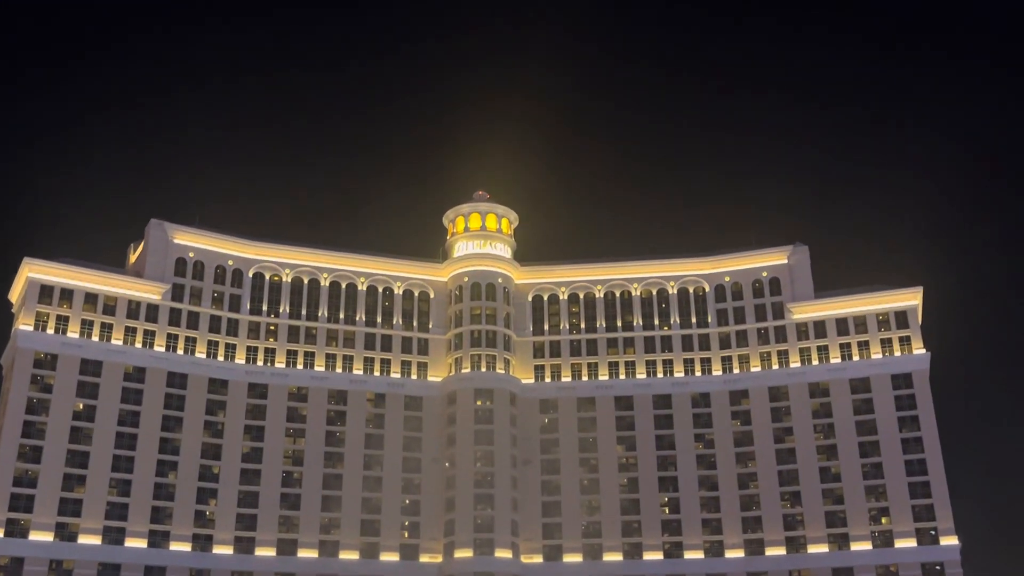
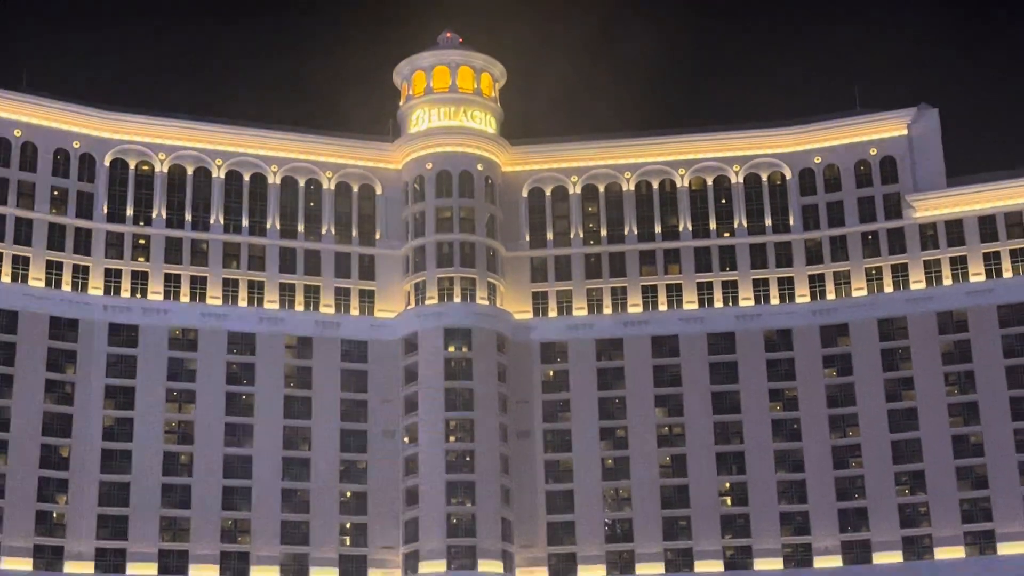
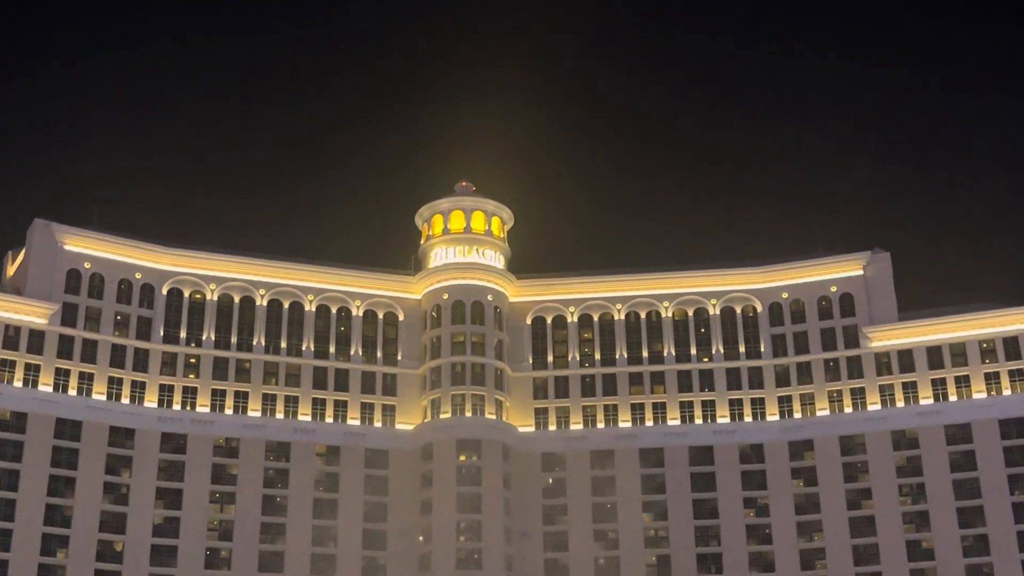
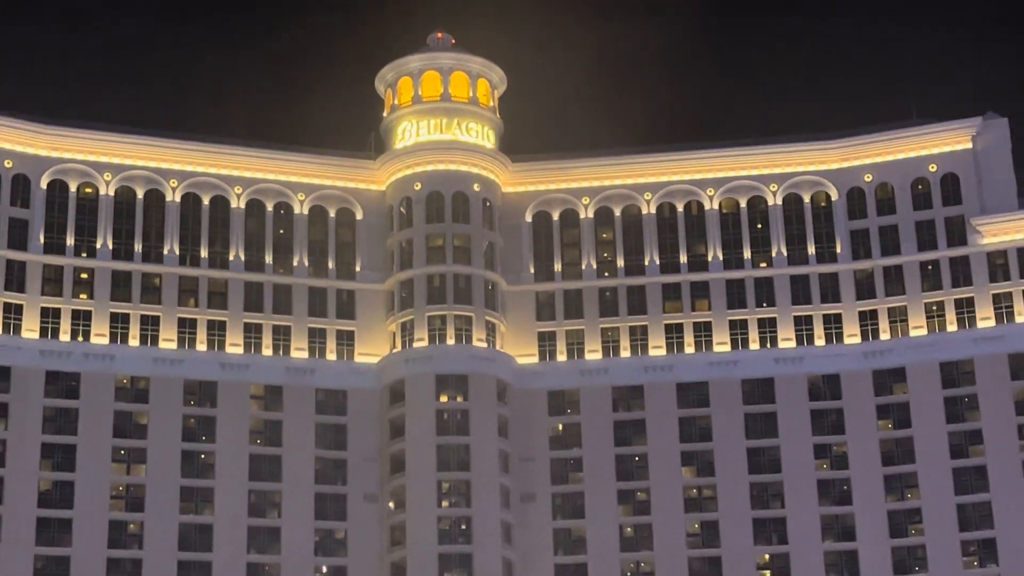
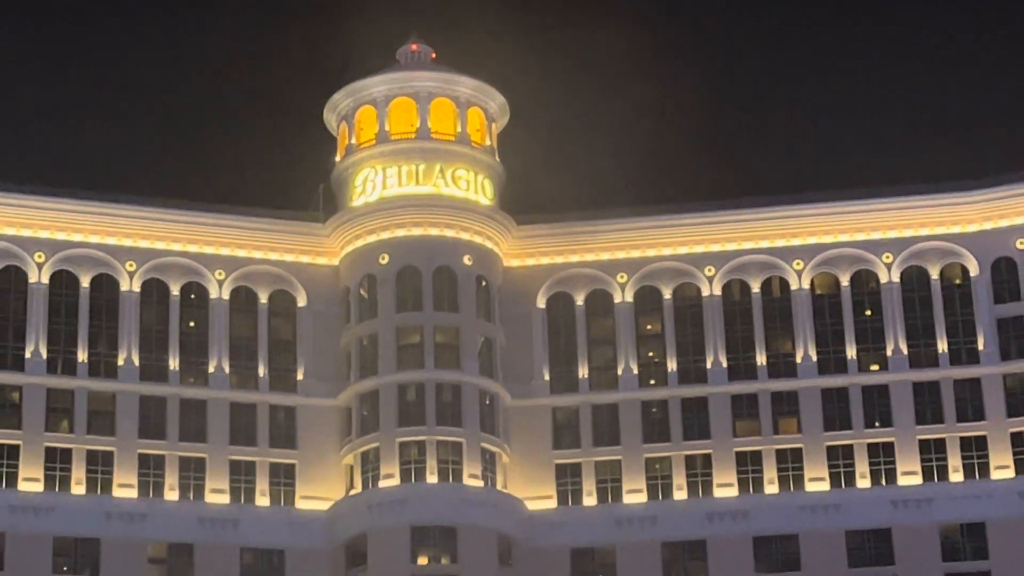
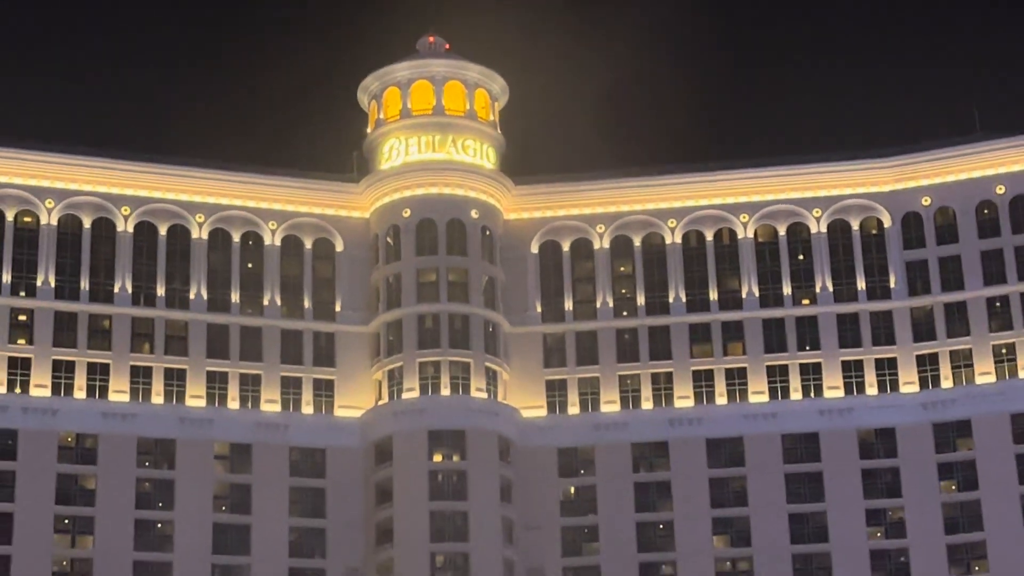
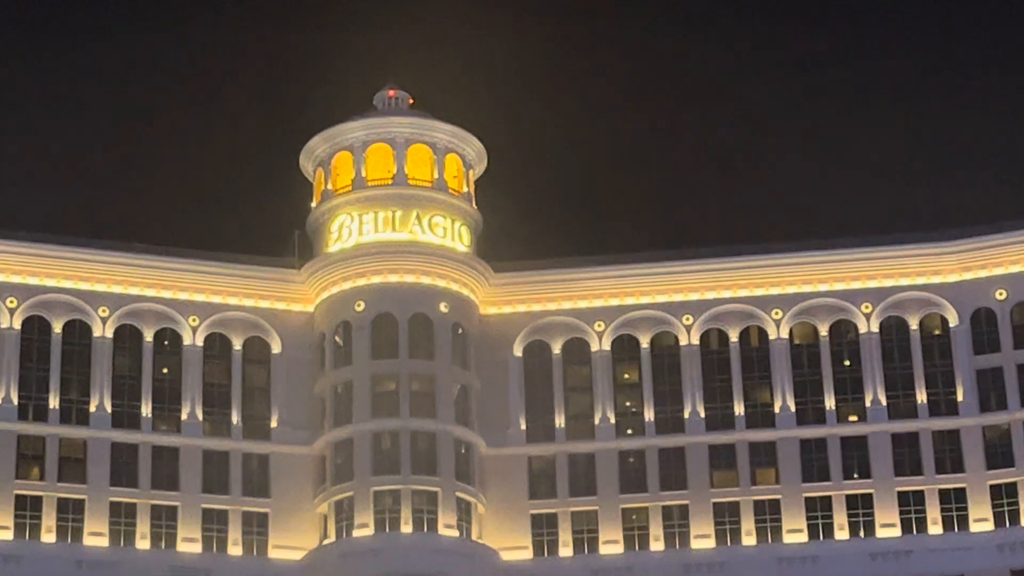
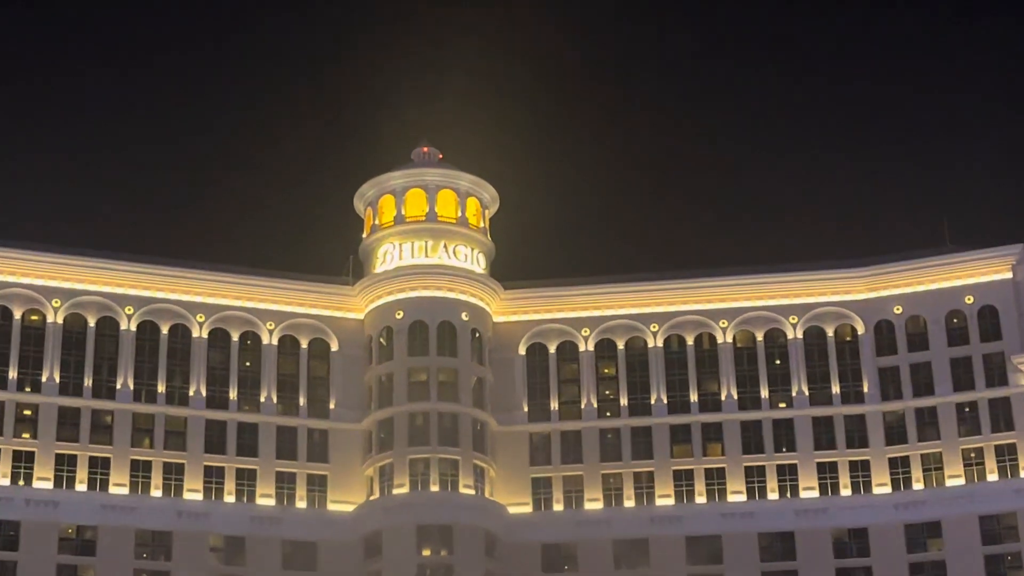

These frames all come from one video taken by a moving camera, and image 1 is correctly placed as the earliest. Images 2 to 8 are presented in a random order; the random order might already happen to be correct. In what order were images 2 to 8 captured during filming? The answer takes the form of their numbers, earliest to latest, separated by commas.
3, 8, 7, 5, 6, 4, 2
